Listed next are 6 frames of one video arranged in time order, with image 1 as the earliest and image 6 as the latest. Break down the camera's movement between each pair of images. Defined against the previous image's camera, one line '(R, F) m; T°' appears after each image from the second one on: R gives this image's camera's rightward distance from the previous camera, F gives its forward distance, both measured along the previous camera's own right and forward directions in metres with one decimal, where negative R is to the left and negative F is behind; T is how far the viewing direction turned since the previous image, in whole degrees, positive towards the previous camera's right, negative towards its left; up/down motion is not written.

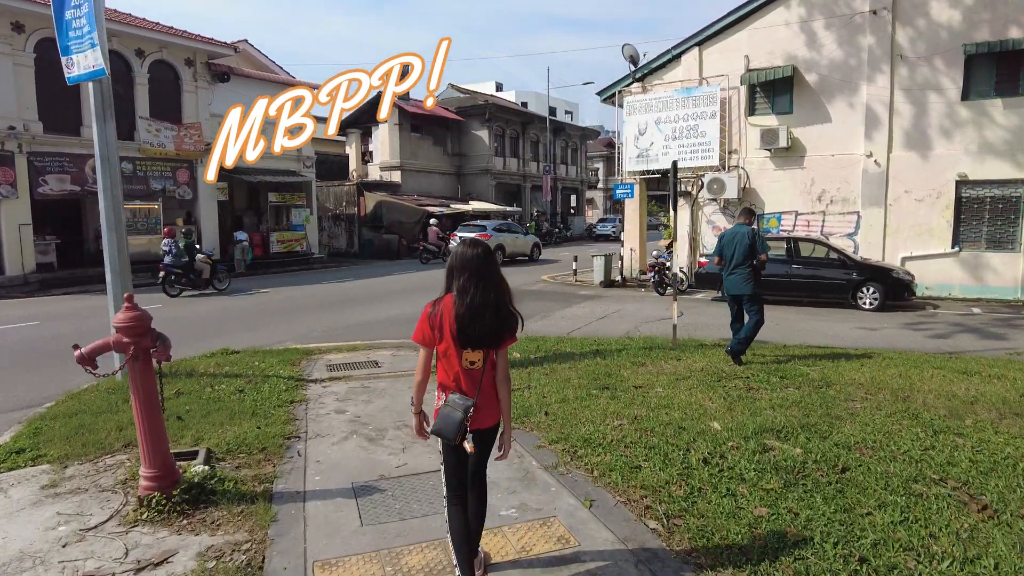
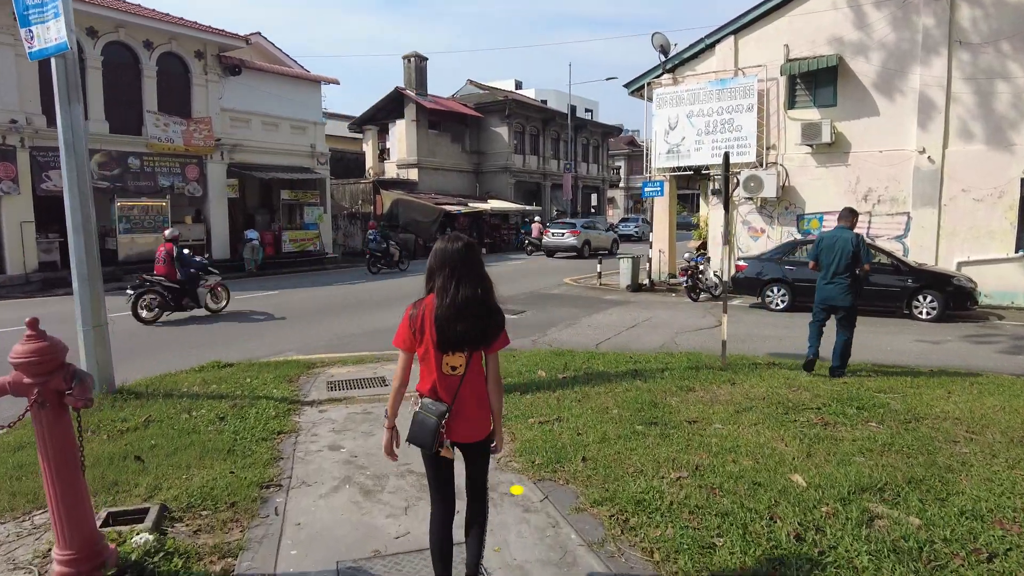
(-0.1, +1.0) m; -2°
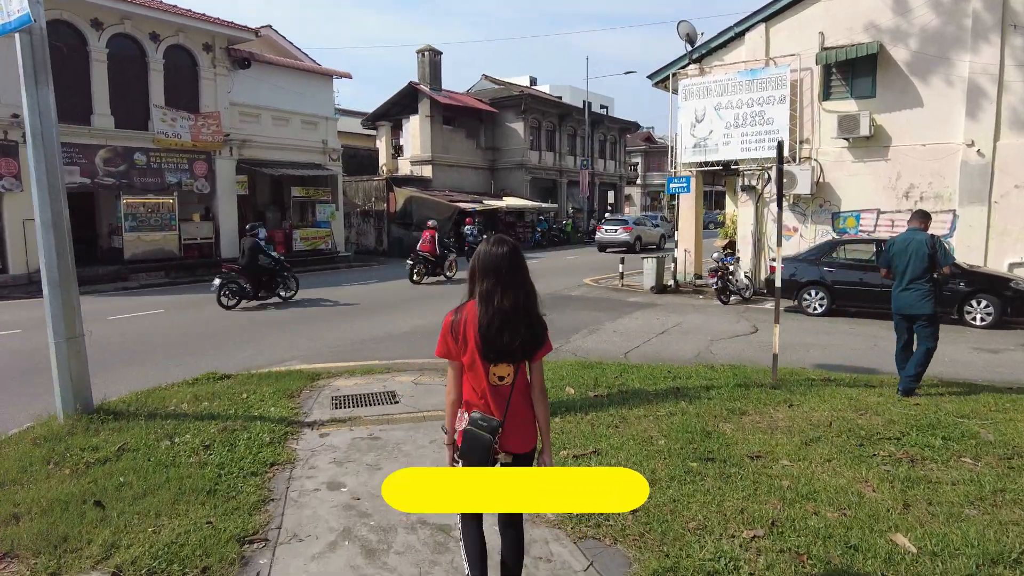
(-0.1, +0.7) m; -1°
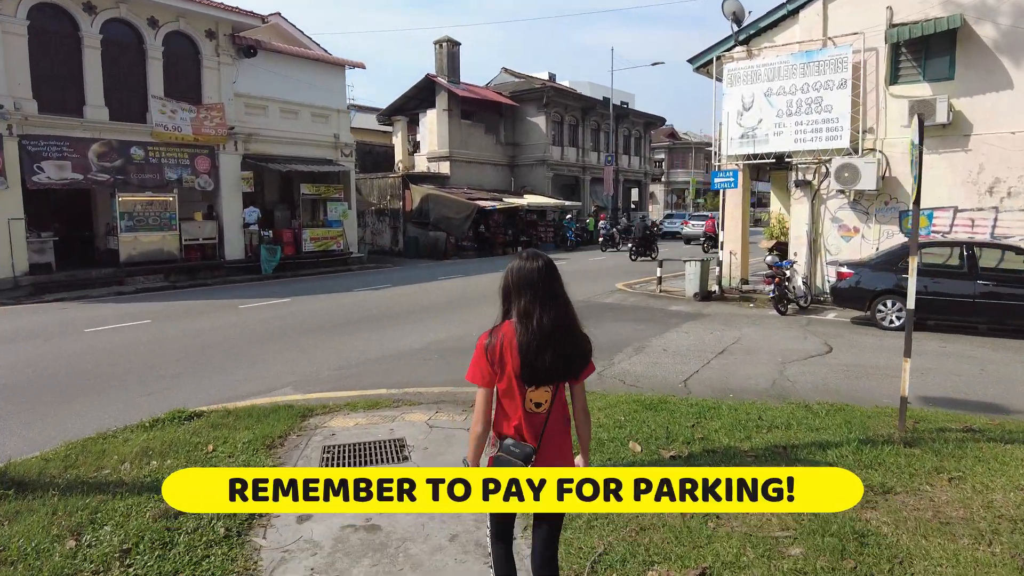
(-0.2, +1.5) m; -1°
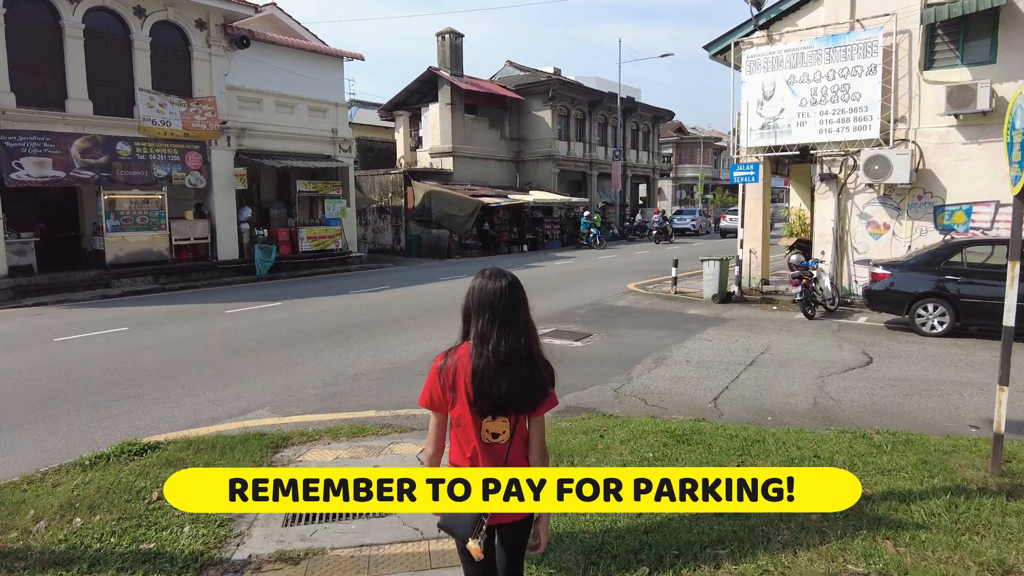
(0.0, +0.9) m; 0°
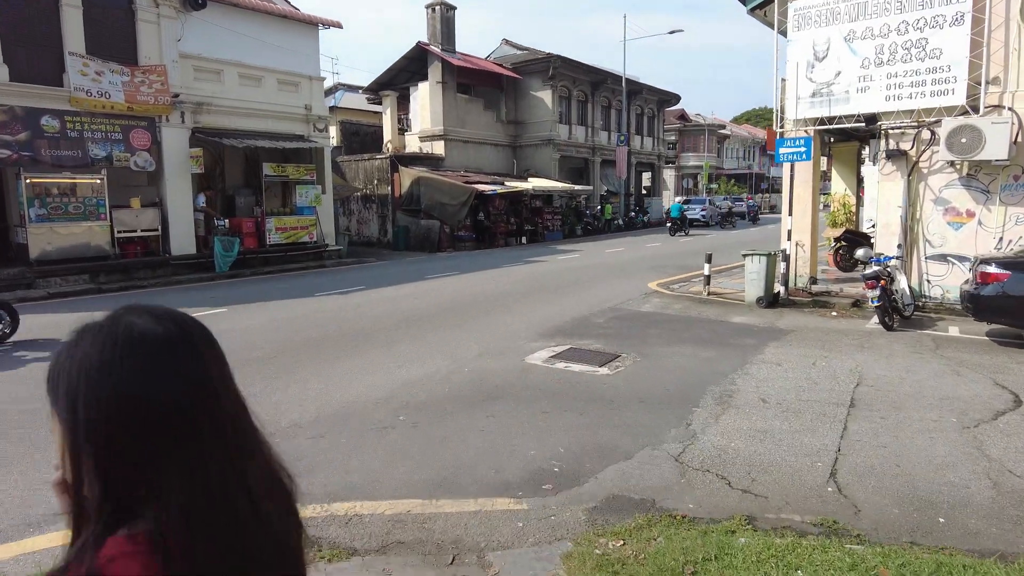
(-0.1, +2.4) m; 0°
